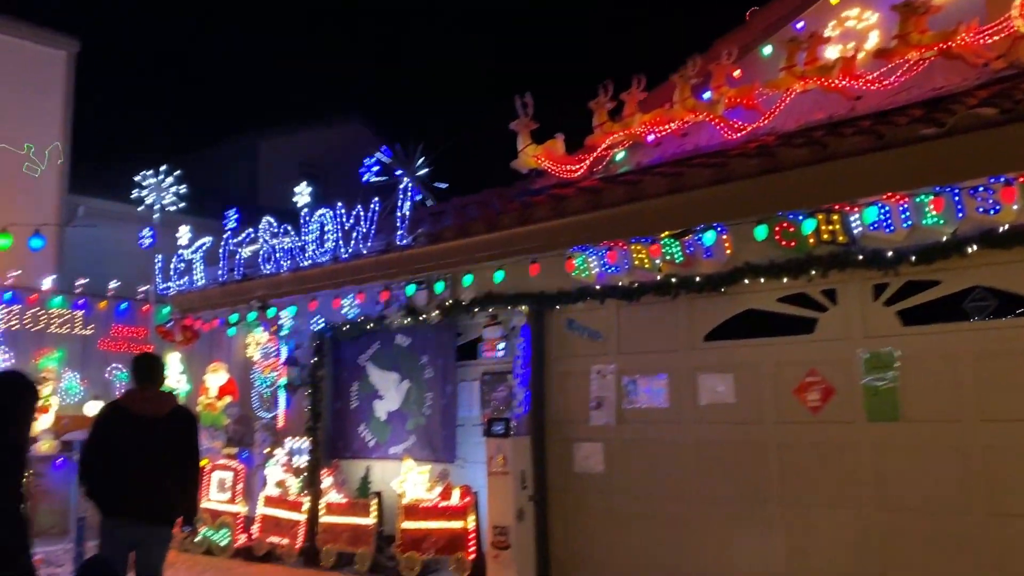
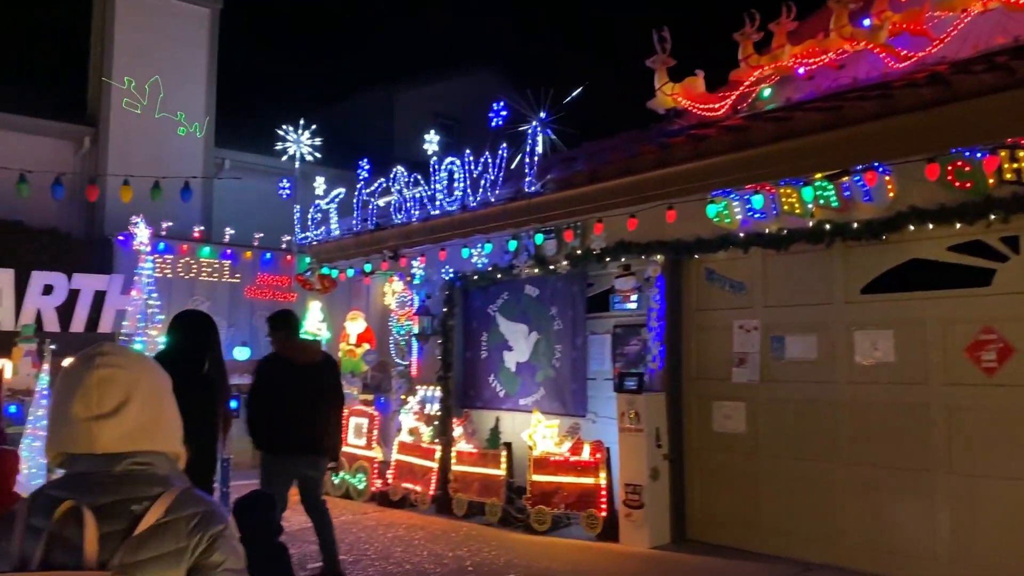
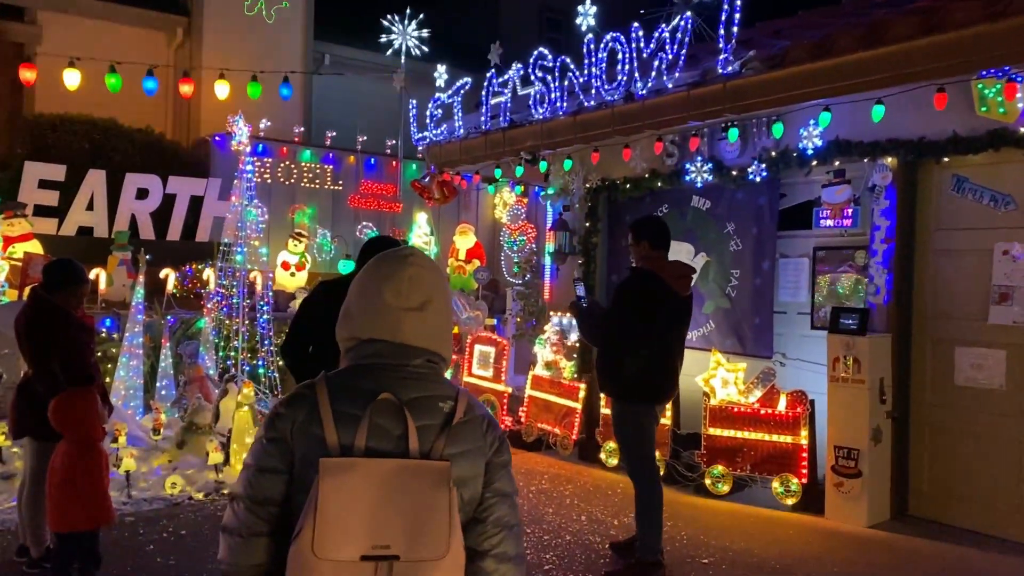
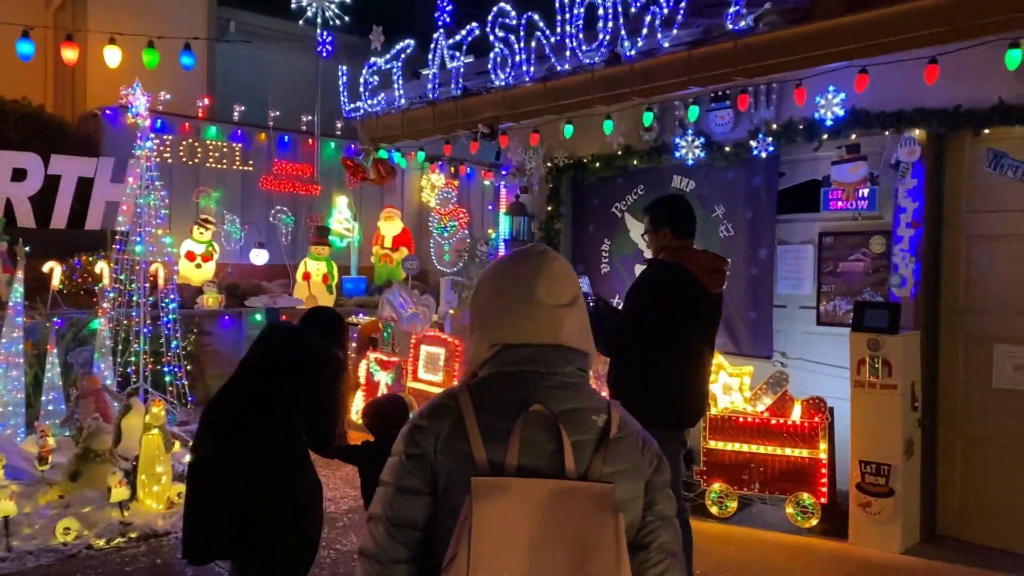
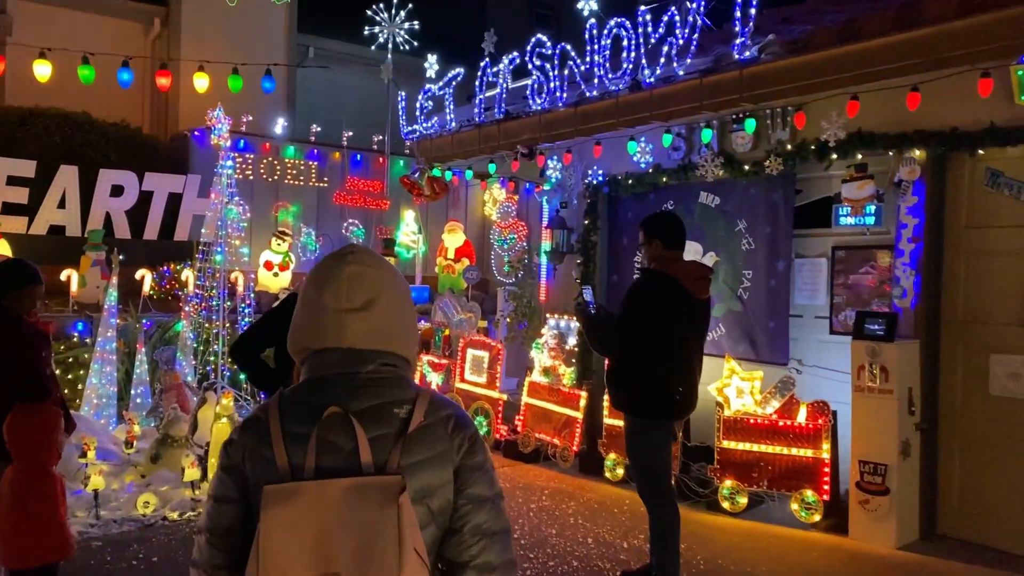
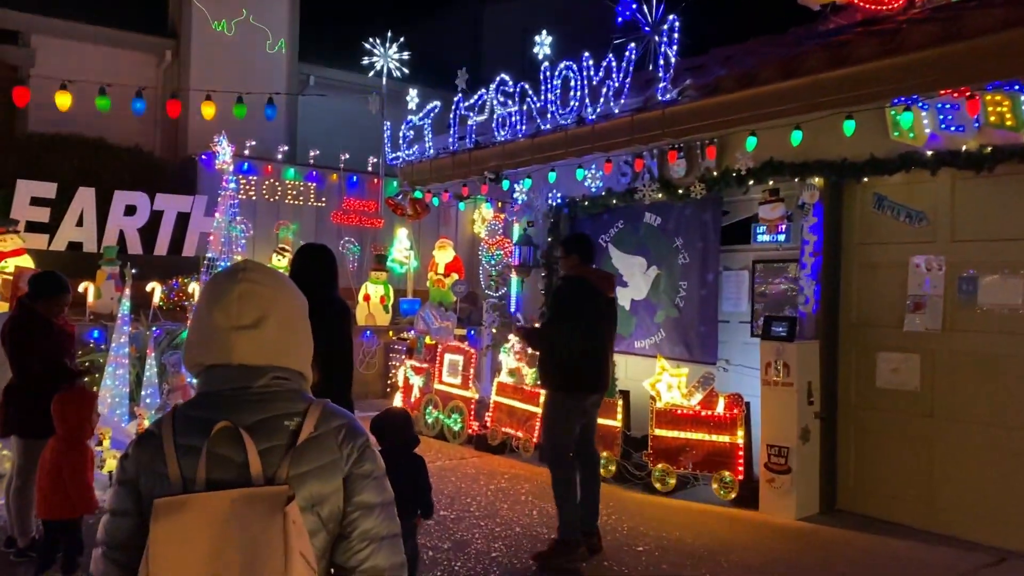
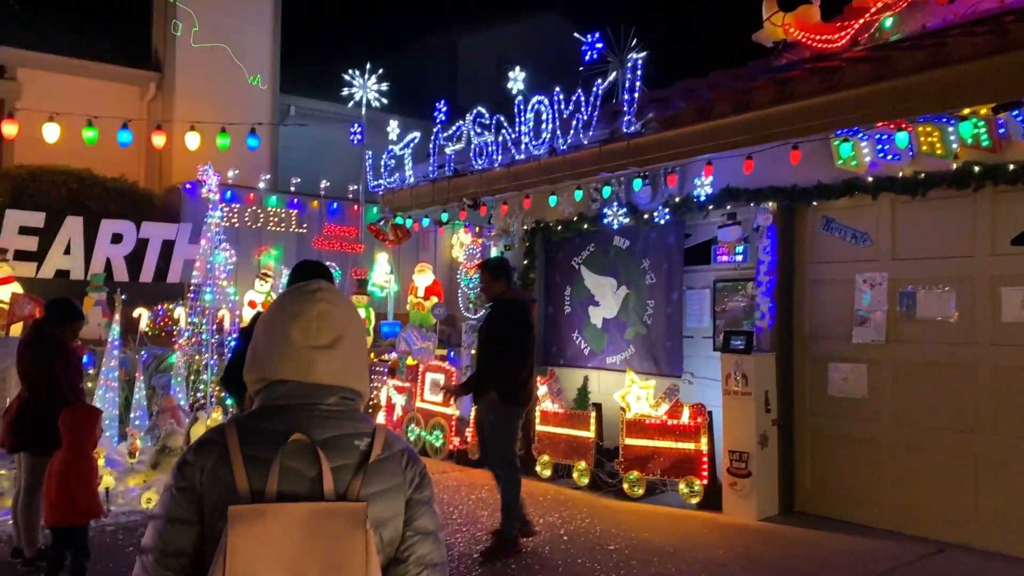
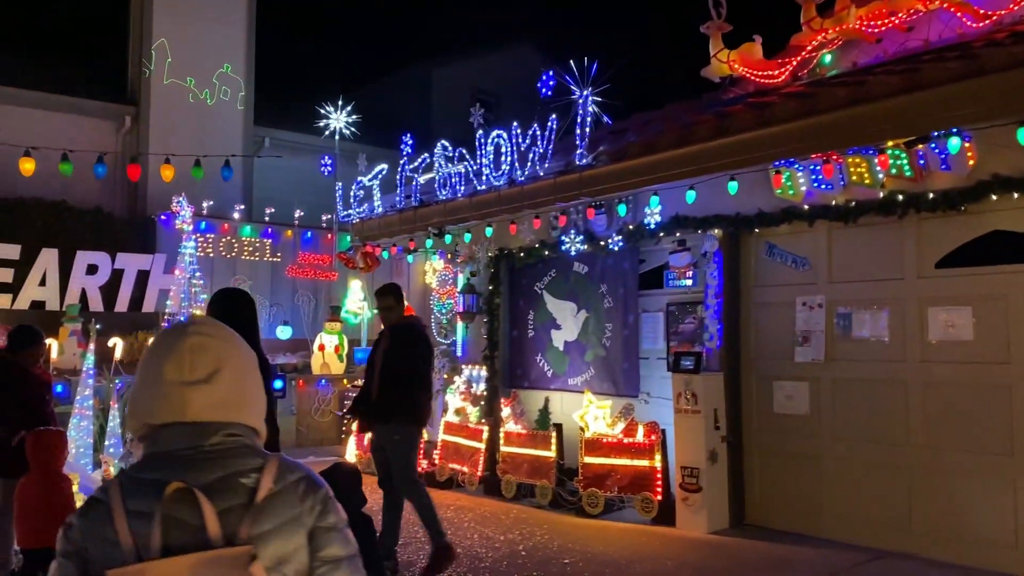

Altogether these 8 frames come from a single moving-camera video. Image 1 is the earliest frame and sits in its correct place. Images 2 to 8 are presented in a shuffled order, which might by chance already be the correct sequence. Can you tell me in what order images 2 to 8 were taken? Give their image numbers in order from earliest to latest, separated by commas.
2, 8, 7, 6, 3, 5, 4
